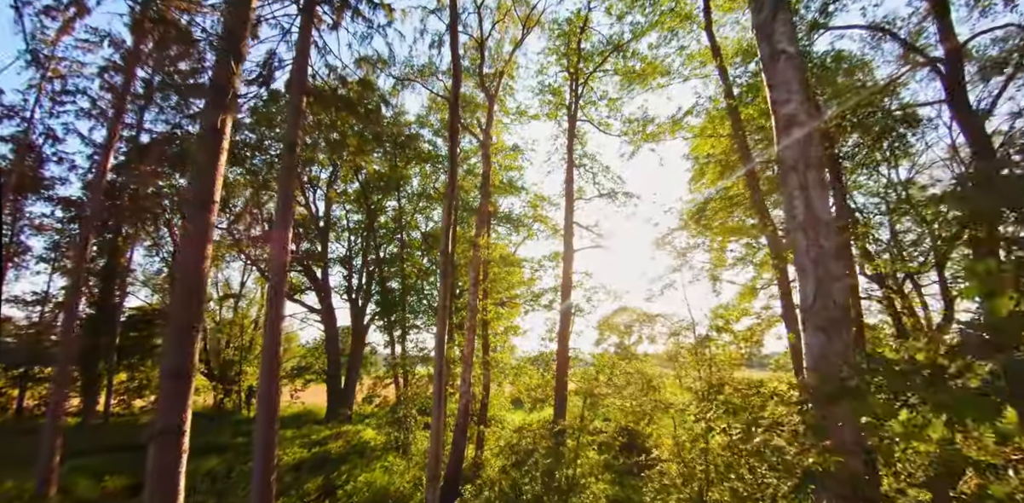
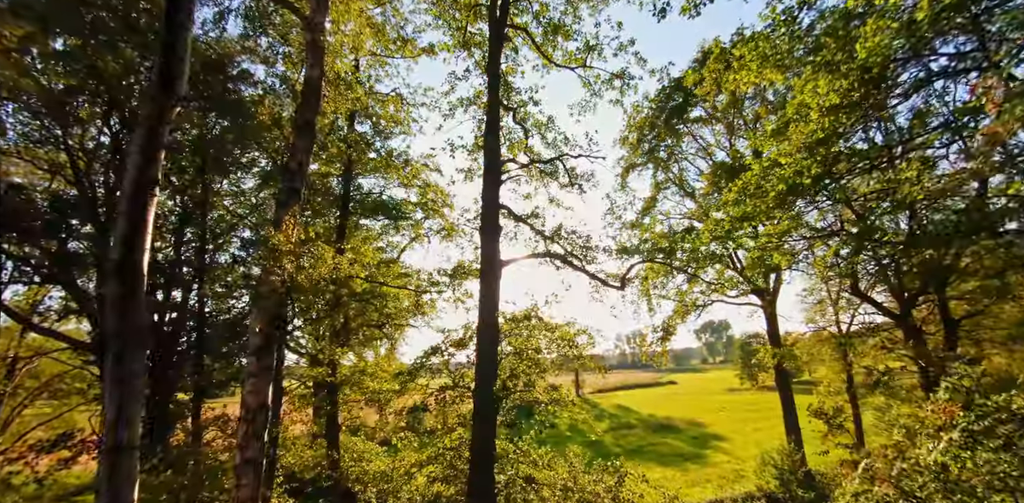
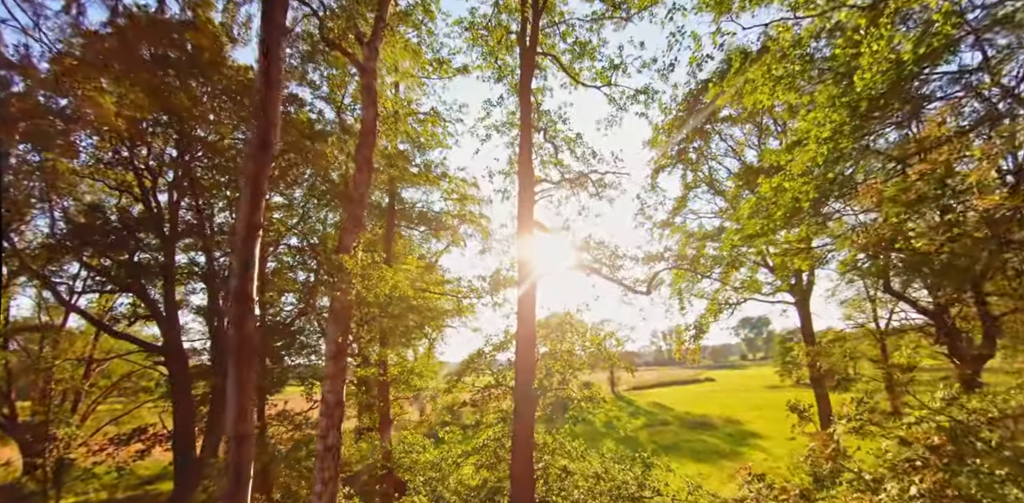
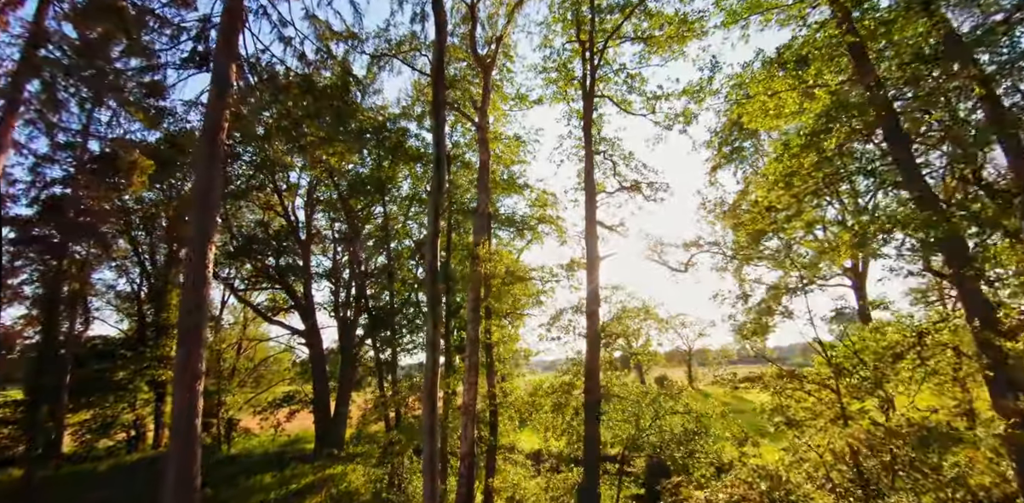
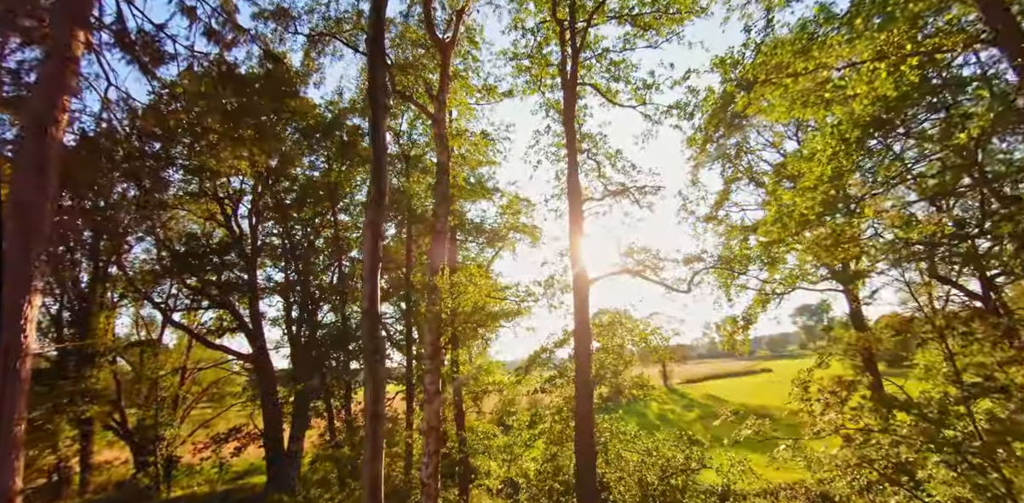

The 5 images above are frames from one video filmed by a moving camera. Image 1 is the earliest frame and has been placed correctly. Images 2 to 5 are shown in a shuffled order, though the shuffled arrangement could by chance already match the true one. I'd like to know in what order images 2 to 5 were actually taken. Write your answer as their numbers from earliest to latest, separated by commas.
4, 5, 3, 2
